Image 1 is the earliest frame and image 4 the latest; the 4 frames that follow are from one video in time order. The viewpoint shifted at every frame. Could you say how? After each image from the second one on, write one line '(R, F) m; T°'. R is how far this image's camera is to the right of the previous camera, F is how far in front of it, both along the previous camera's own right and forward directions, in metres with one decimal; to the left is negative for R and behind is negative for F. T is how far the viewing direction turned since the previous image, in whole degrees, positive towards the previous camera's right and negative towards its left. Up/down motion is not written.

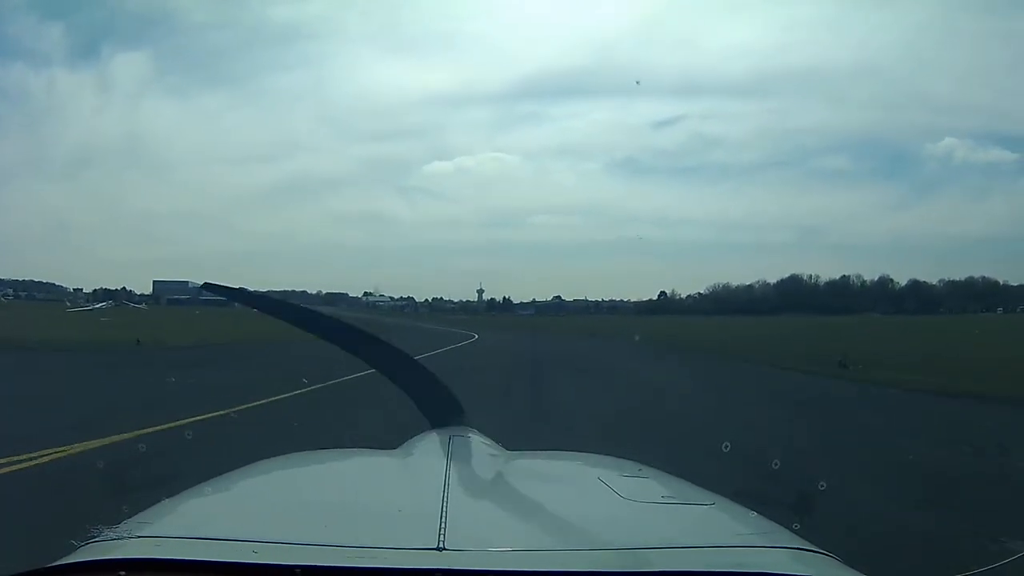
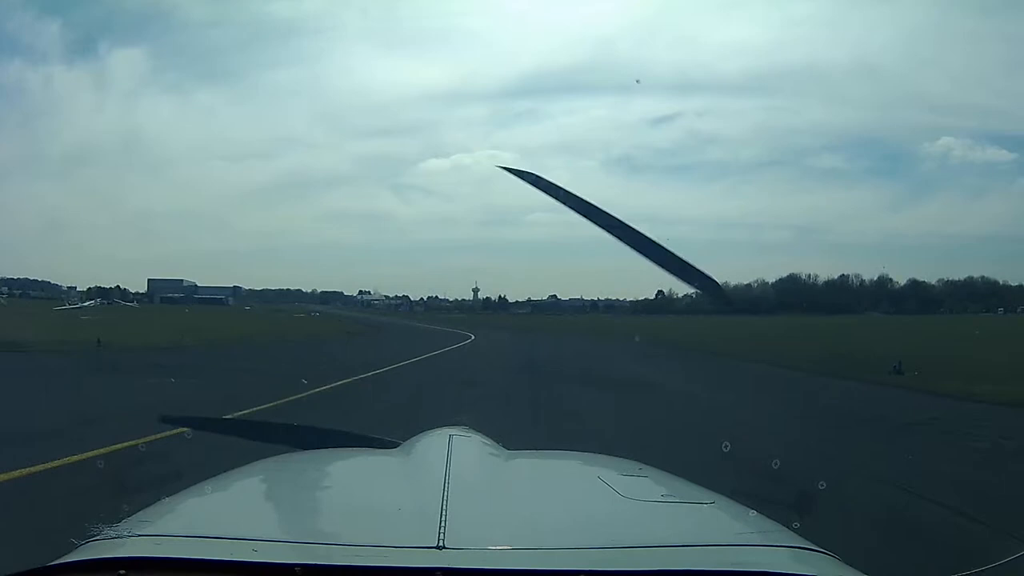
(+0.2, +0.3) m; 0°
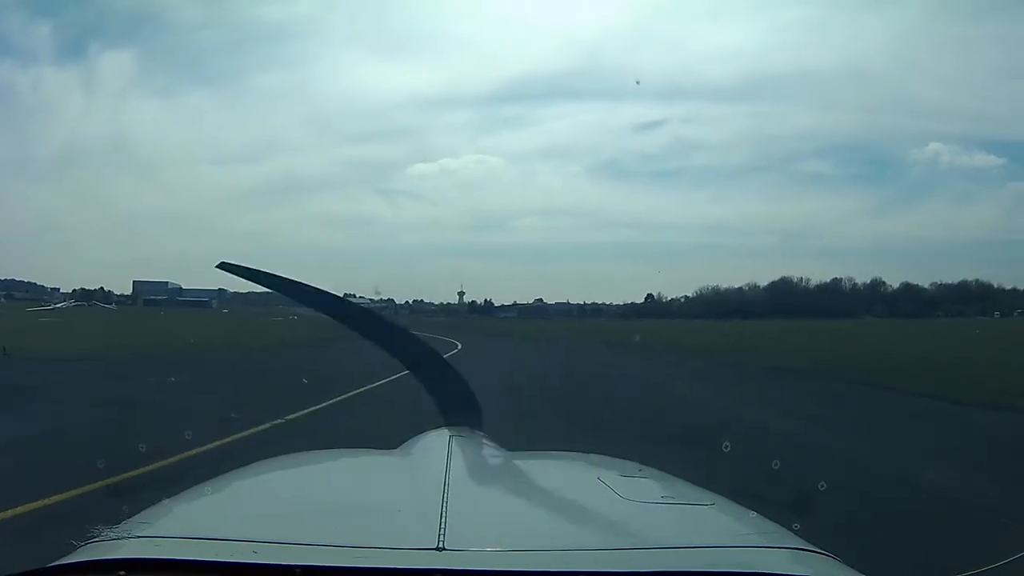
(+0.6, -0.4) m; +1°
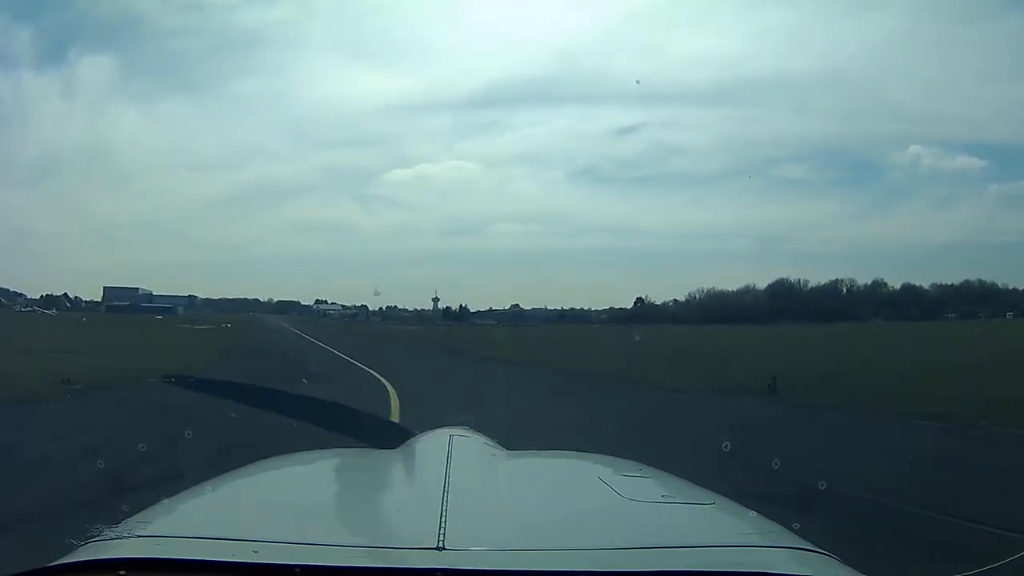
(+1.2, +0.3) m; +1°
